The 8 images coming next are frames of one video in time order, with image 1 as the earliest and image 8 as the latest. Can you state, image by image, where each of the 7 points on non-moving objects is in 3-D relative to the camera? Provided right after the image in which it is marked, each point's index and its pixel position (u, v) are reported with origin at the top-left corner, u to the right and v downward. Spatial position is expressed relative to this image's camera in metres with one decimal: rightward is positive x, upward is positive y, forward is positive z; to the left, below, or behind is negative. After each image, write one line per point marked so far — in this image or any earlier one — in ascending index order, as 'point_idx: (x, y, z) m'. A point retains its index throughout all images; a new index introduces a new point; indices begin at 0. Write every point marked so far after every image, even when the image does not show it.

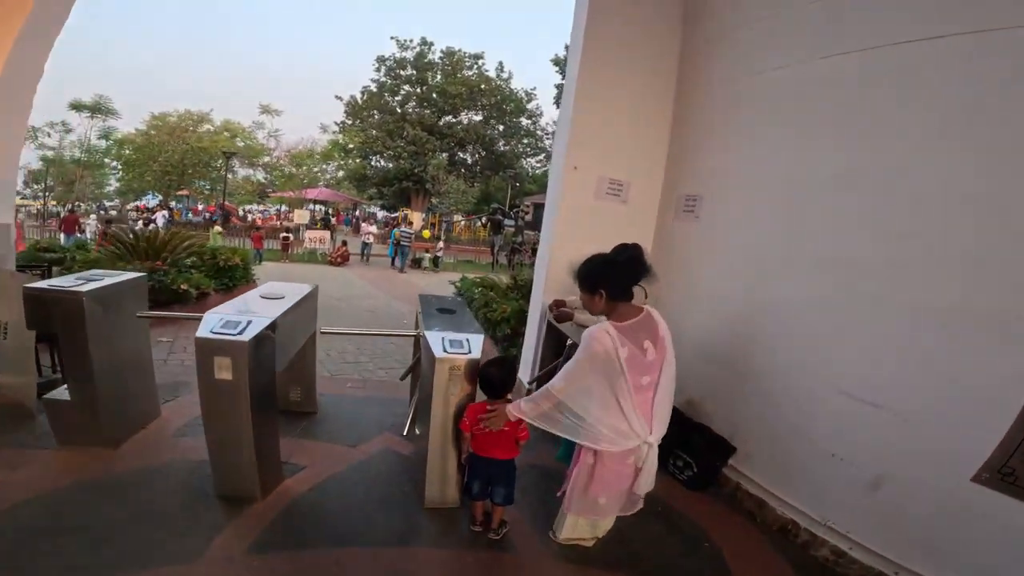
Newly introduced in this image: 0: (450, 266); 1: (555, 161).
0: (-1.6, +0.6, +14.9) m
1: (+0.4, +0.9, +4.2) m
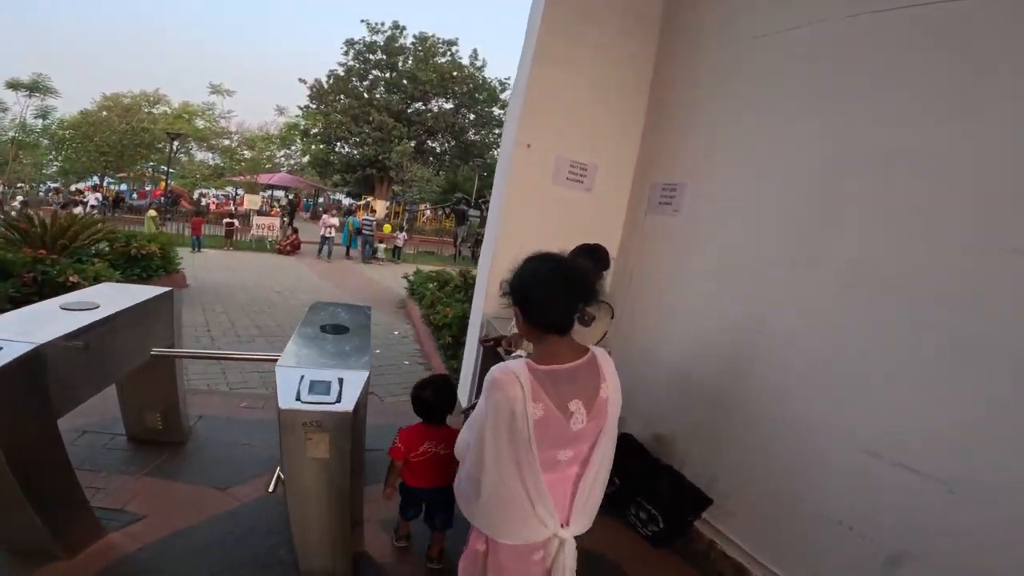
0: (-2.5, +0.8, +14.0) m
1: (0.0, +0.9, +3.4) m
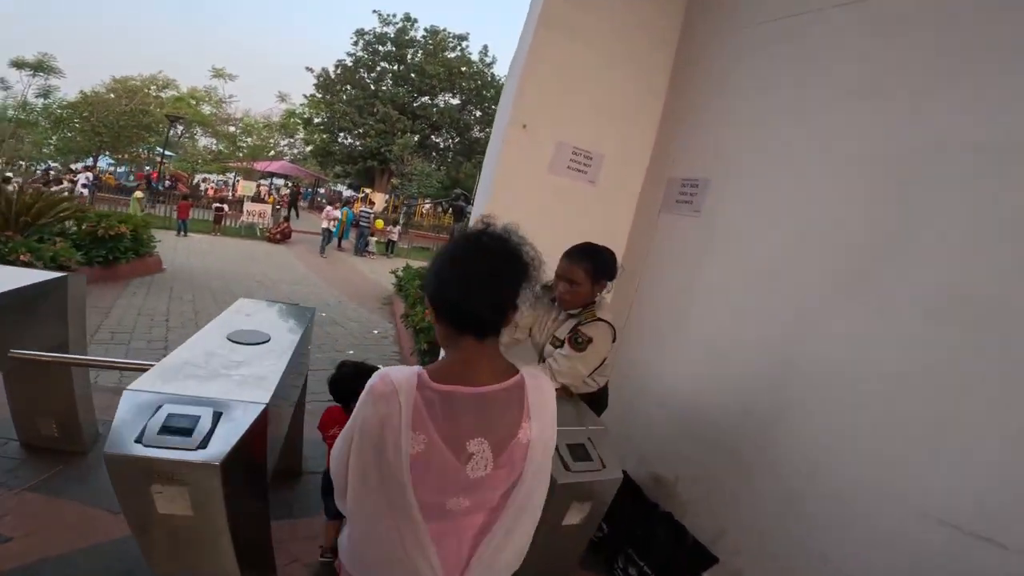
0: (-2.6, +0.9, +13.6) m
1: (-0.1, +0.9, +3.0) m
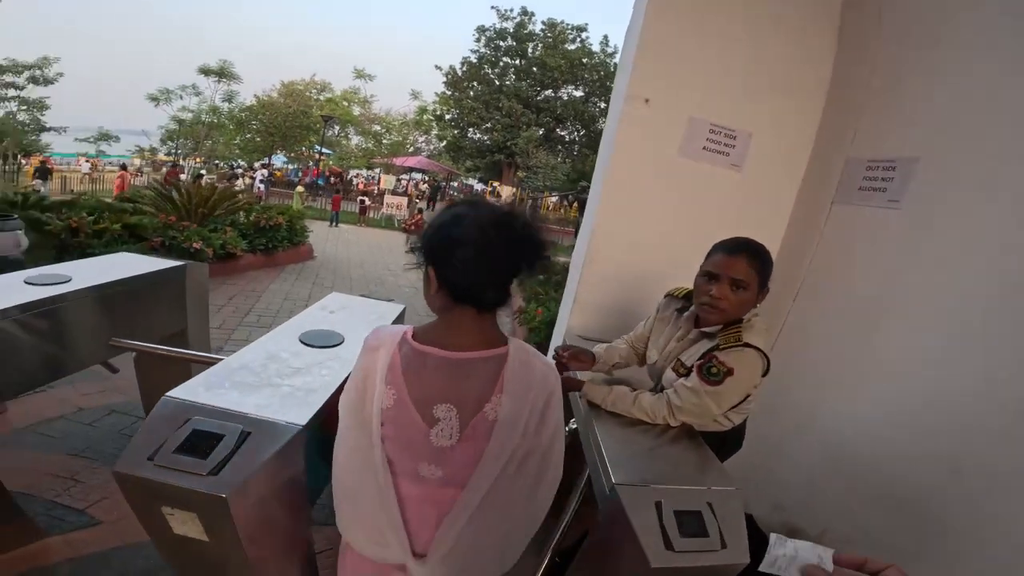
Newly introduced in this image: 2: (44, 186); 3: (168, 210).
0: (+0.4, +1.0, +13.5) m
1: (+0.5, +0.9, +2.6) m
2: (-9.8, +2.1, +11.7) m
3: (-4.3, +1.0, +7.1) m
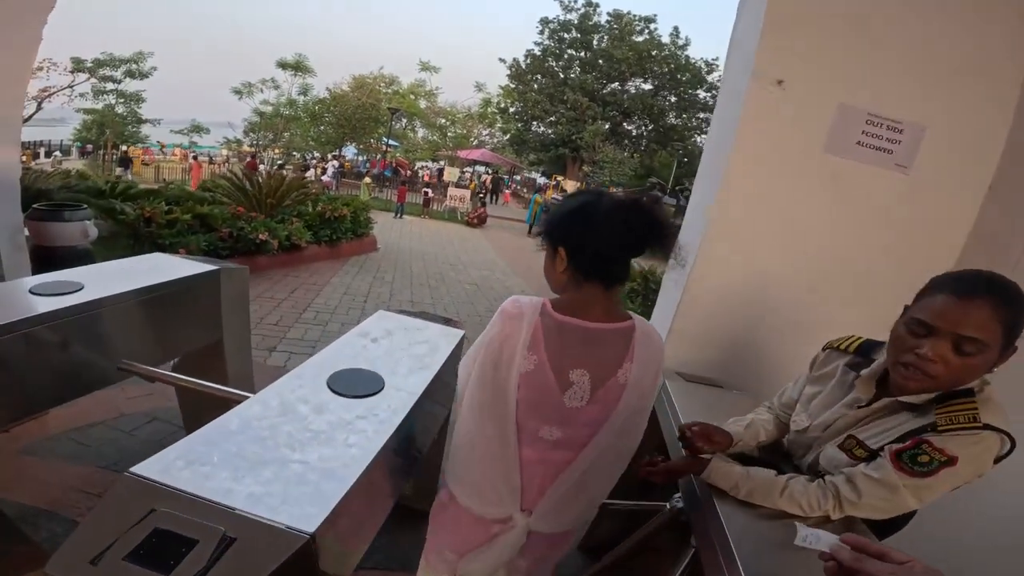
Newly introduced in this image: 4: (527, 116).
0: (+1.9, +1.1, +13.0) m
1: (+0.8, +0.8, +2.2) m
2: (-8.4, +2.5, +12.3) m
3: (-3.5, +1.1, +7.2) m
4: (+0.5, +5.6, +18.4) m
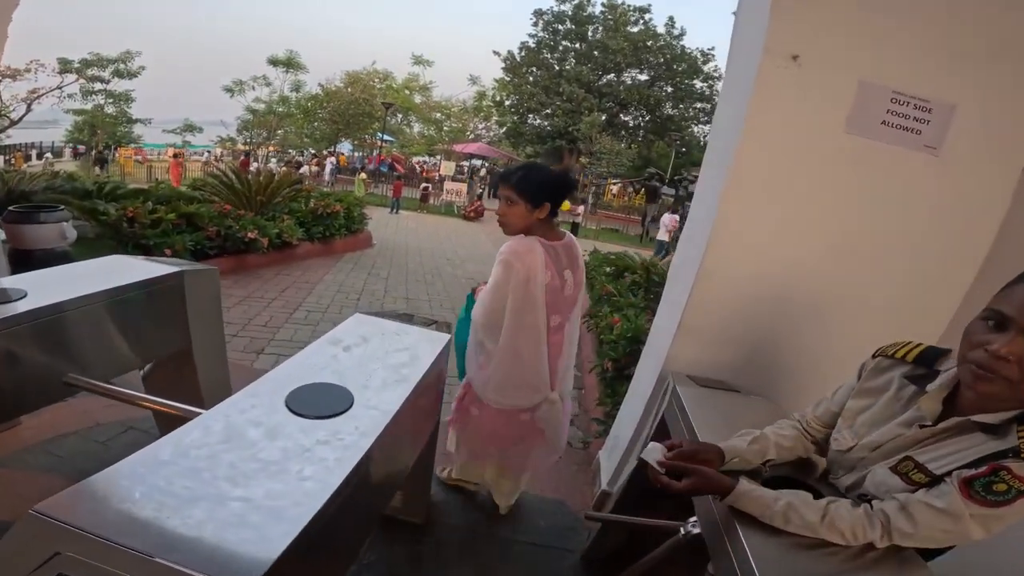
0: (+1.8, +1.2, +12.8) m
1: (+0.8, +0.9, +2.0) m
2: (-8.5, +2.4, +12.1) m
3: (-3.5, +1.1, +7.0) m
4: (+0.3, +5.8, +18.2) m
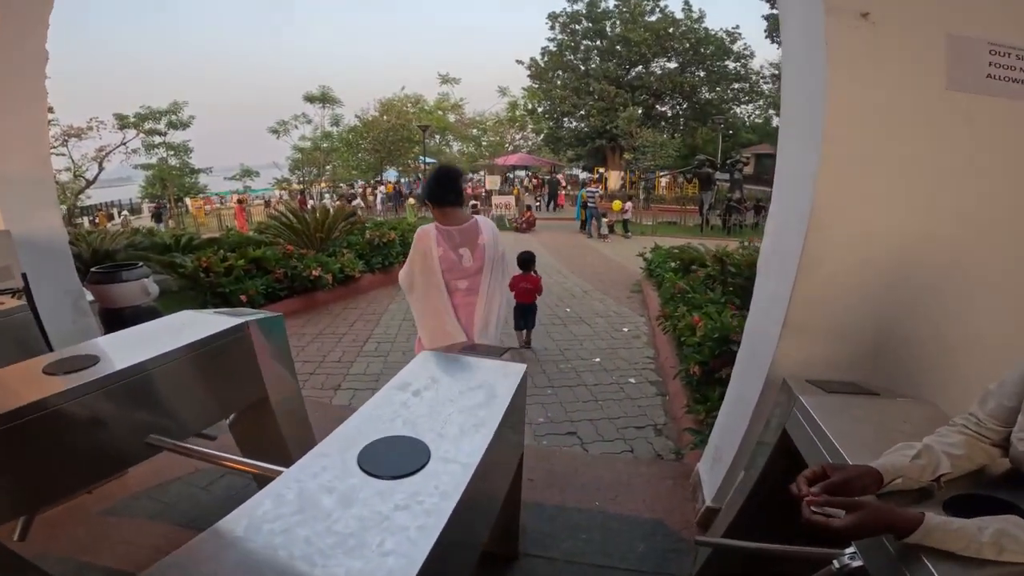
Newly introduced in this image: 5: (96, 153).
0: (+3.0, +1.3, +12.5) m
1: (+1.0, +0.9, +1.8) m
2: (-7.4, +1.3, +12.8) m
3: (-2.8, +0.6, +7.2) m
4: (+1.6, +5.6, +18.0) m
5: (-7.6, +2.3, +10.5) m
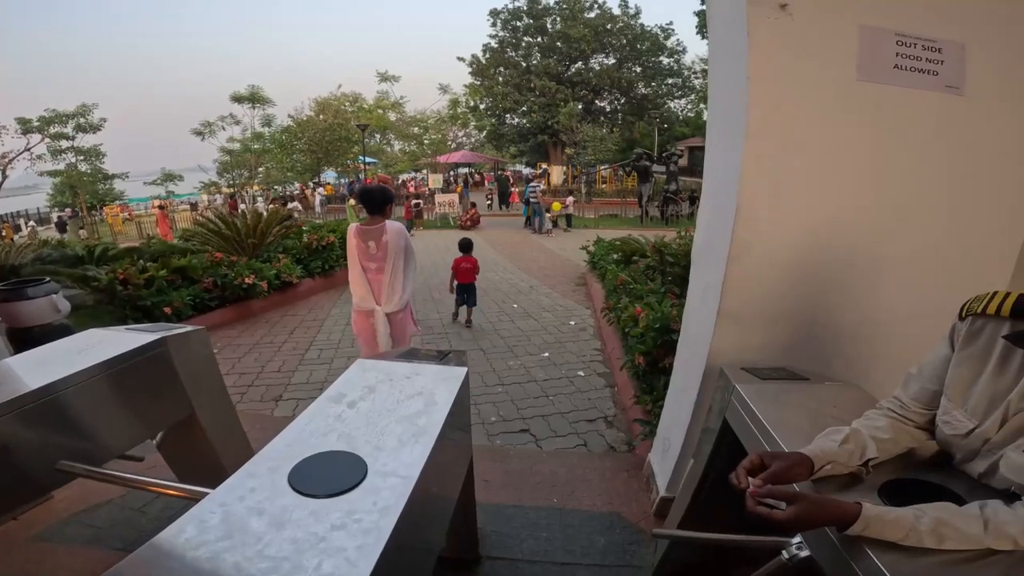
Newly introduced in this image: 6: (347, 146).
0: (+1.8, +1.5, +12.7) m
1: (+0.7, +0.9, +1.9) m
2: (-8.6, +1.0, +12.1) m
3: (-3.5, +0.5, +6.9) m
4: (-0.3, +5.7, +18.0) m
5: (-8.7, +2.0, +9.7) m
6: (-5.3, +4.5, +18.0) m
